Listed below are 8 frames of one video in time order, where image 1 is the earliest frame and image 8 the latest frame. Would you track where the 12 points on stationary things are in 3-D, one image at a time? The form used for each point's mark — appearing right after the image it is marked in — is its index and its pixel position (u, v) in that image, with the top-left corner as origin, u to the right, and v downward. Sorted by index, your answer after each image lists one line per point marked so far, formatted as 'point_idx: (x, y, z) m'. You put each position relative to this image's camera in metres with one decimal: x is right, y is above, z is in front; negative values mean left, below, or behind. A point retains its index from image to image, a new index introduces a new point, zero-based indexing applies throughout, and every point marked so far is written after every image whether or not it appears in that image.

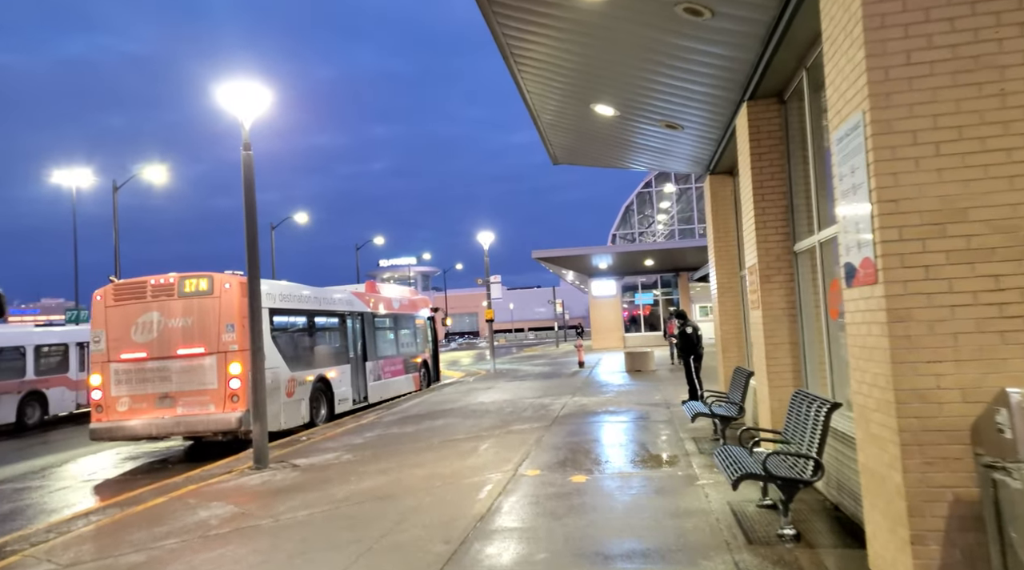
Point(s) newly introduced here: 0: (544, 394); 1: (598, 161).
0: (+0.8, -2.5, +17.5) m
1: (+1.3, +2.2, +13.5) m
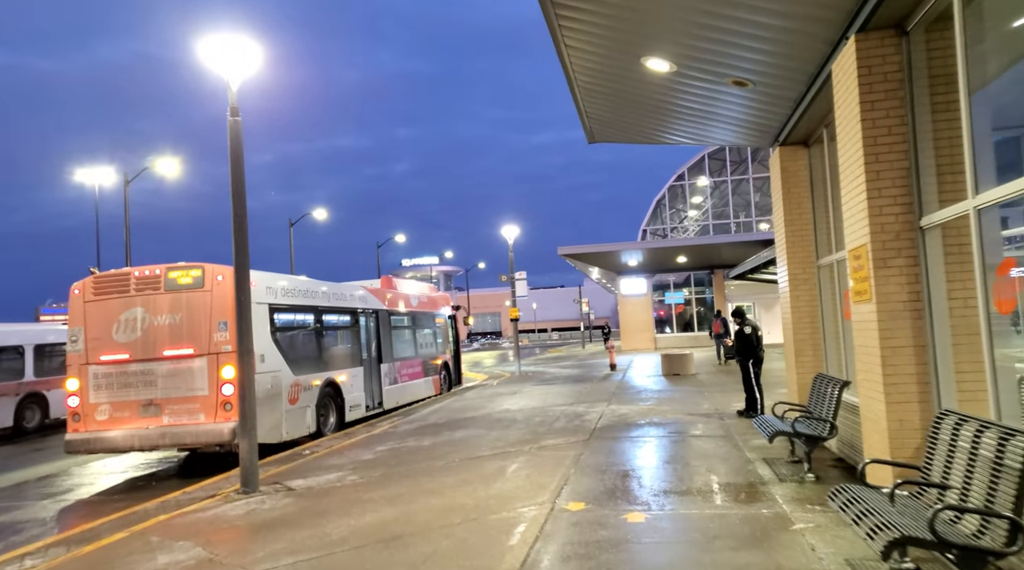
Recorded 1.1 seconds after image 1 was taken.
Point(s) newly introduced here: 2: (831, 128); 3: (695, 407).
0: (+1.4, -2.4, +15.8) m
1: (+1.8, +2.3, +11.9) m
2: (+3.7, +1.8, +8.8) m
3: (+3.3, -2.2, +13.8) m
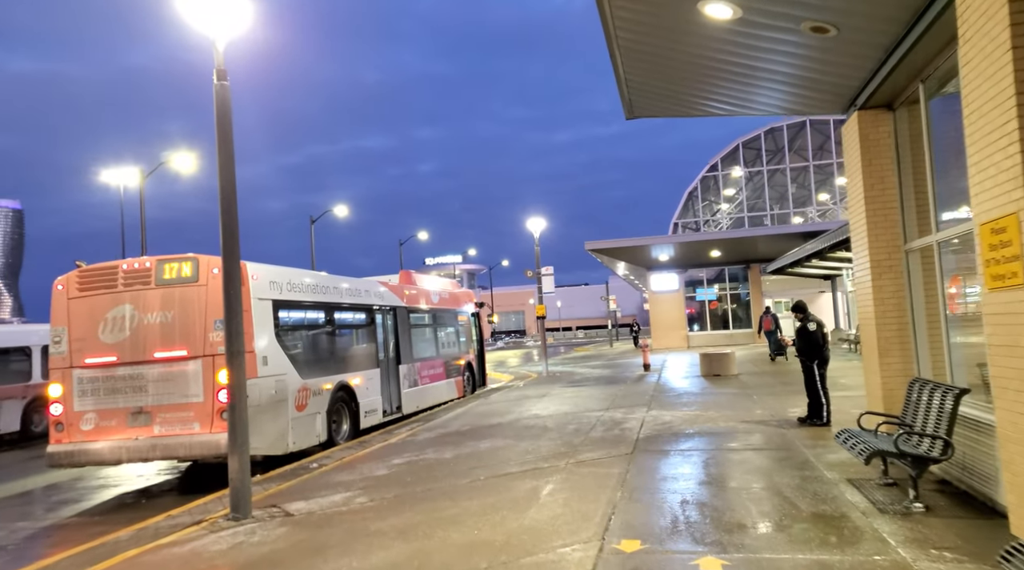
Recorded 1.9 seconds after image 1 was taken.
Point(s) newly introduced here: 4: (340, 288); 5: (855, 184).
0: (+1.9, -2.3, +14.5) m
1: (+2.2, +2.4, +10.5) m
2: (+4.0, +1.9, +7.4) m
3: (+3.8, -2.1, +12.4) m
4: (-2.9, 0.0, +13.0) m
5: (+3.7, +1.1, +8.3) m
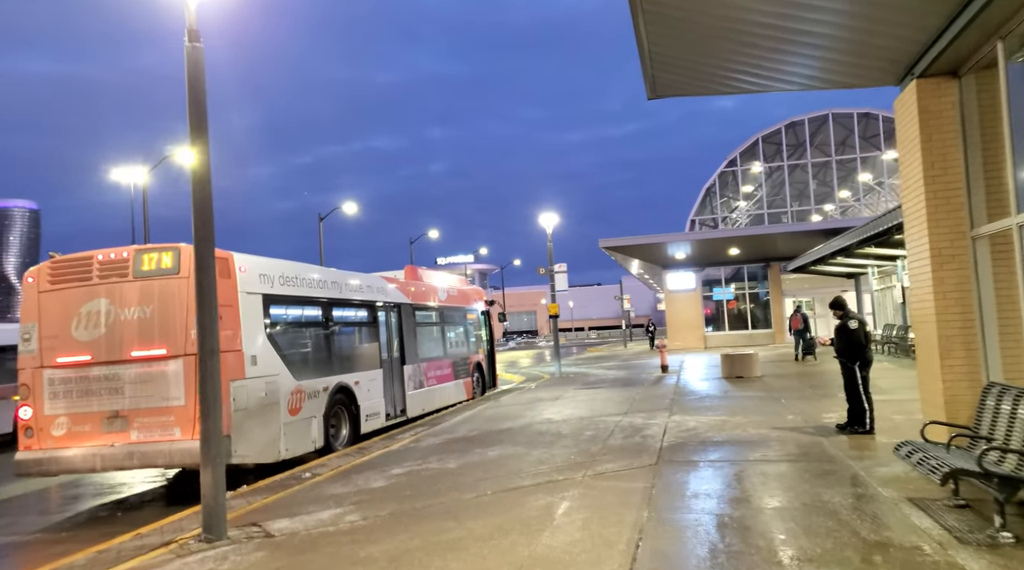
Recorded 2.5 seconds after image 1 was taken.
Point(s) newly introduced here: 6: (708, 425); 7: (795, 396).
0: (+2.1, -2.2, +13.6) m
1: (+2.3, +2.5, +9.6) m
2: (+4.1, +2.0, +6.4) m
3: (+3.9, -2.0, +11.4) m
4: (-2.7, 0.0, +12.1) m
5: (+3.8, +1.2, +7.3) m
6: (+2.9, -2.0, +11.3) m
7: (+5.5, -2.2, +15.1) m
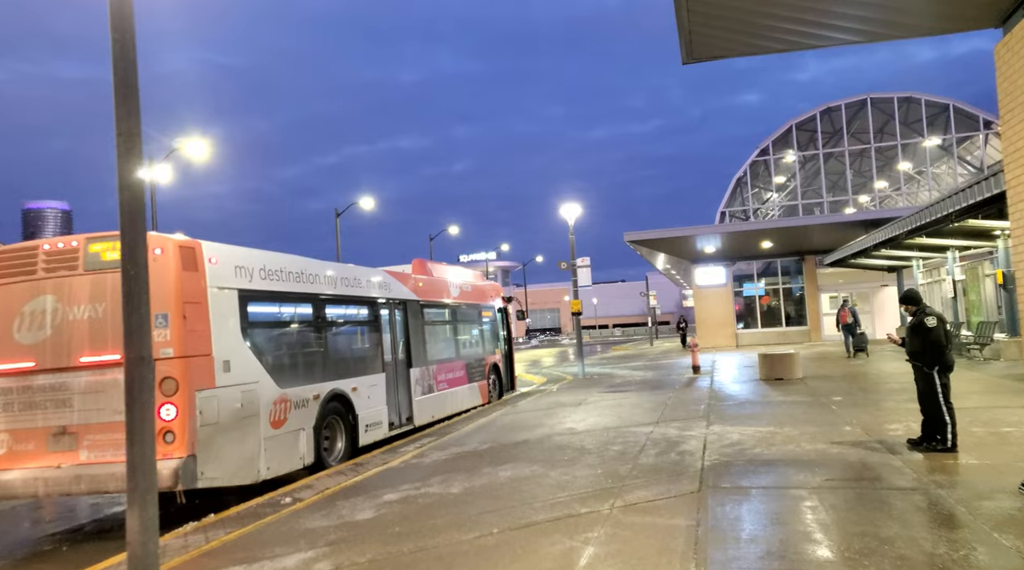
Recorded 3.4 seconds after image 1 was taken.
0: (+2.4, -2.1, +12.1) m
1: (+2.5, +2.6, +8.1) m
2: (+4.1, +2.1, +4.9) m
3: (+4.1, -1.9, +9.9) m
4: (-2.5, +0.1, +10.8) m
5: (+3.9, +1.3, +5.8) m
6: (+3.1, -1.9, +9.8) m
7: (+5.8, -2.1, +13.6) m
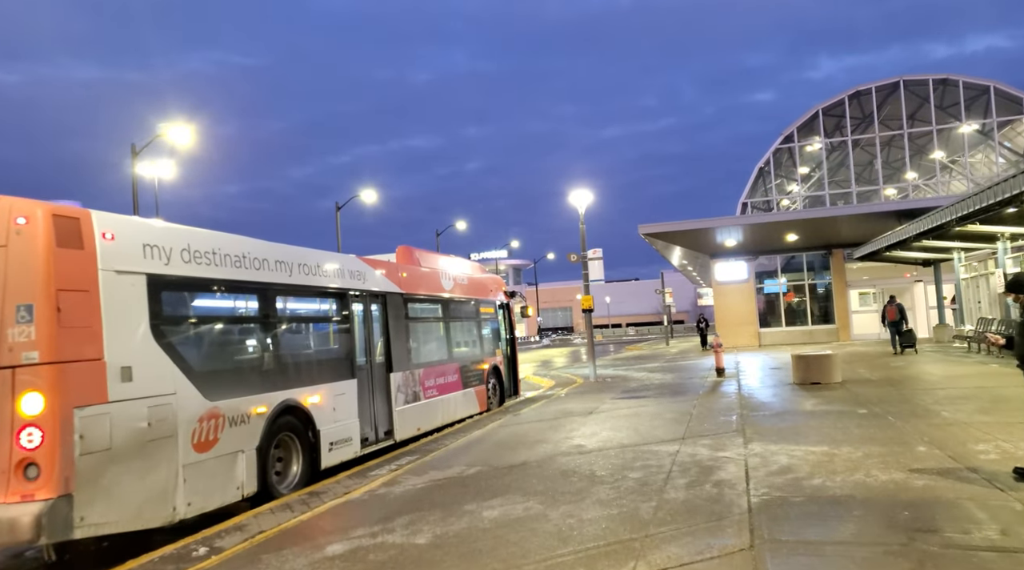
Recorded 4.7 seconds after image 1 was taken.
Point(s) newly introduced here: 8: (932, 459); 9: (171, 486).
0: (+2.3, -1.9, +10.1) m
1: (+2.3, +2.7, +6.1) m
2: (+3.9, +2.2, +2.9) m
3: (+4.1, -1.7, +7.9) m
4: (-2.6, +0.2, +8.9) m
5: (+3.7, +1.4, +3.8) m
6: (+3.0, -1.8, +7.8) m
7: (+5.8, -1.9, +11.5) m
8: (+4.3, -1.7, +7.8) m
9: (-2.9, -1.7, +6.6) m
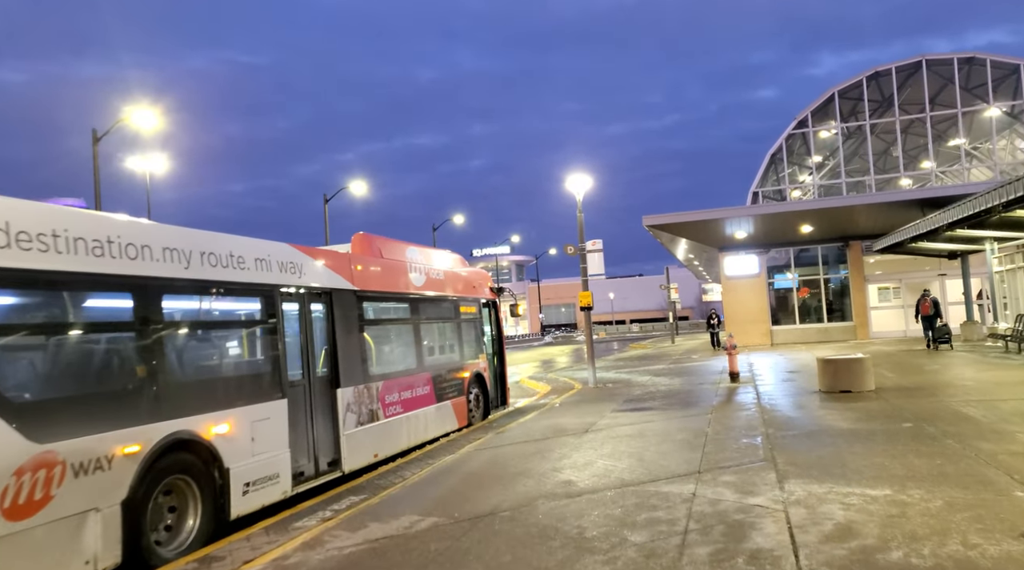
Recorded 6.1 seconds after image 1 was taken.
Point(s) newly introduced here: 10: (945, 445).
0: (+2.1, -1.9, +8.1) m
1: (+2.0, +2.8, +4.0) m
2: (+3.6, +2.3, +0.8) m
3: (+3.8, -1.7, +5.8) m
4: (-2.9, +0.3, +6.8) m
5: (+3.4, +1.4, +1.7) m
6: (+2.7, -1.8, +5.7) m
7: (+5.6, -1.8, +9.4) m
8: (+4.0, -1.7, +5.8) m
9: (-3.2, -1.7, +4.6) m
10: (+5.1, -1.8, +9.0) m
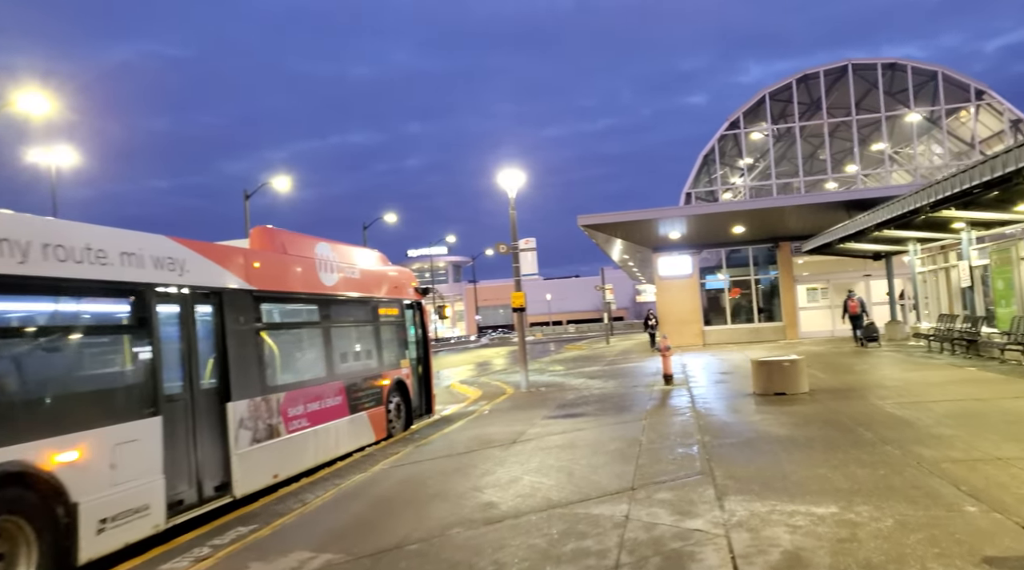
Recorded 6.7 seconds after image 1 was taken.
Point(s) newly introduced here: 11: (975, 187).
0: (+1.3, -1.9, +7.4) m
1: (+1.5, +2.8, +3.3) m
2: (+3.4, +2.3, +0.3) m
3: (+3.1, -1.7, +5.3) m
4: (-3.6, +0.3, +5.8) m
5: (+3.1, +1.4, +1.2) m
6: (+2.1, -1.7, +5.1) m
7: (+4.6, -1.8, +9.0) m
8: (+3.3, -1.7, +5.2) m
9: (-3.7, -1.7, +3.4) m
10: (+4.2, -1.8, +8.6) m
11: (+8.4, +1.8, +14.0) m
